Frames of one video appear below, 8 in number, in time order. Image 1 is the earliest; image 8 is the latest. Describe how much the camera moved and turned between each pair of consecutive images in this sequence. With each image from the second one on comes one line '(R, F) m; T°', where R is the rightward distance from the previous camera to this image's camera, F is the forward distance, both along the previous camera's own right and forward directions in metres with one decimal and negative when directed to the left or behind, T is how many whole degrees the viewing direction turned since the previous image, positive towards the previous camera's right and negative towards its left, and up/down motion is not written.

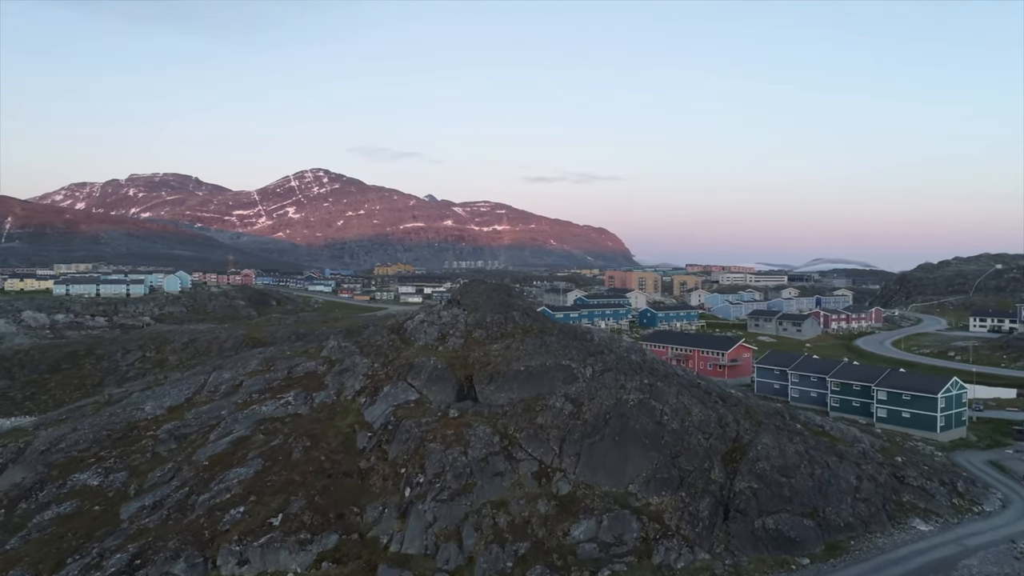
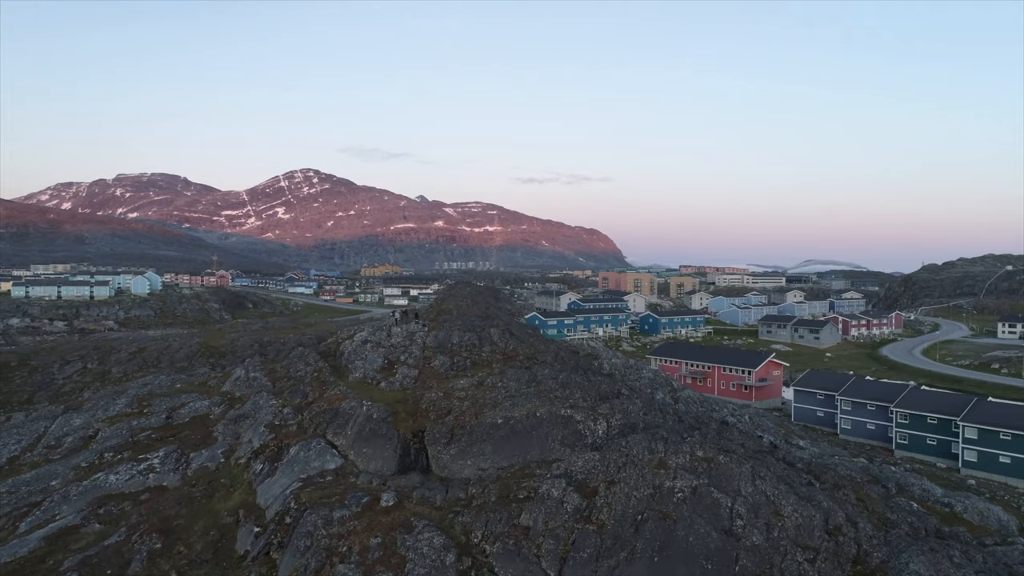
(+0.4, +6.8) m; +1°
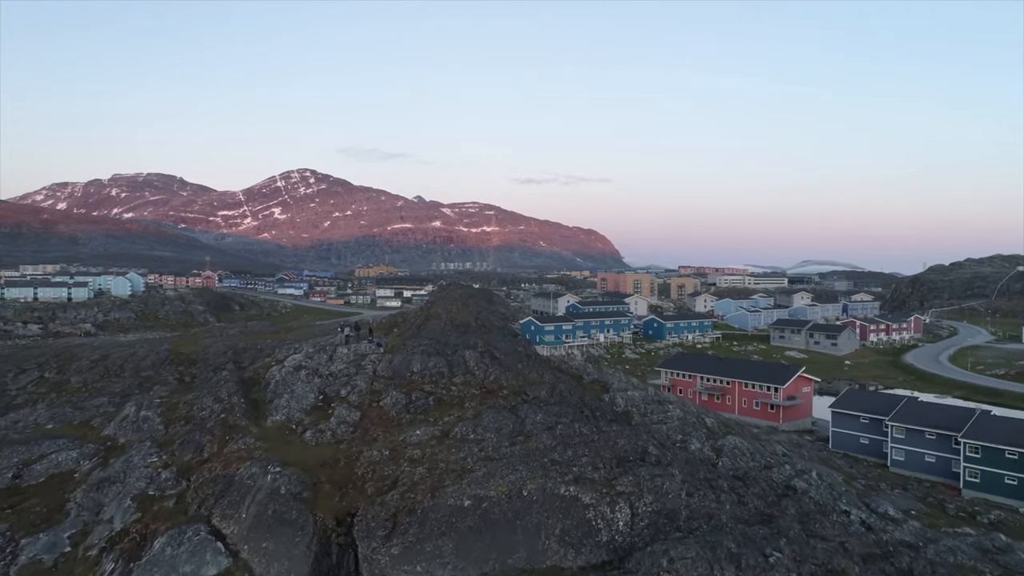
(+0.3, +4.4) m; 0°
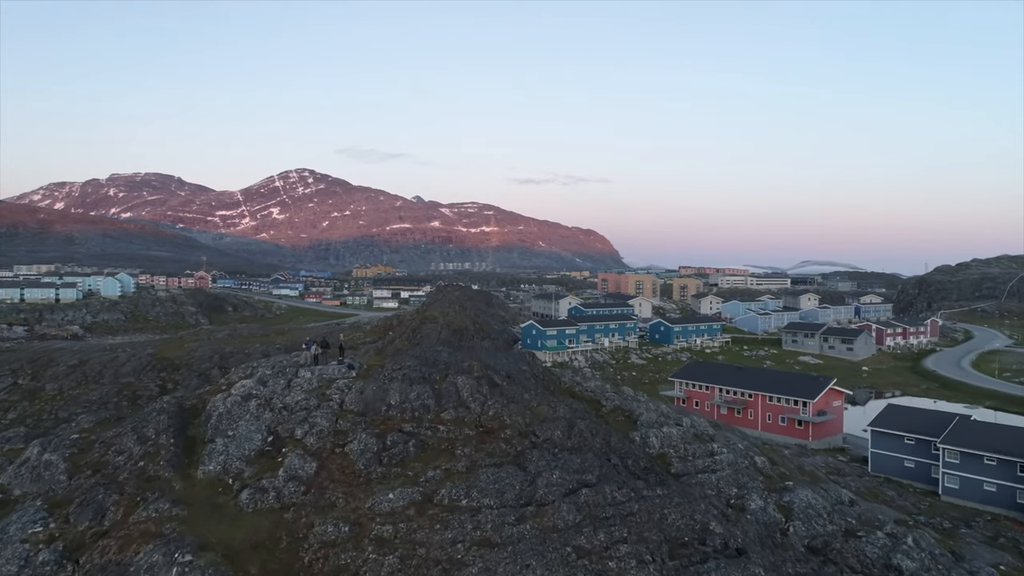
(-0.1, +2.7) m; 0°
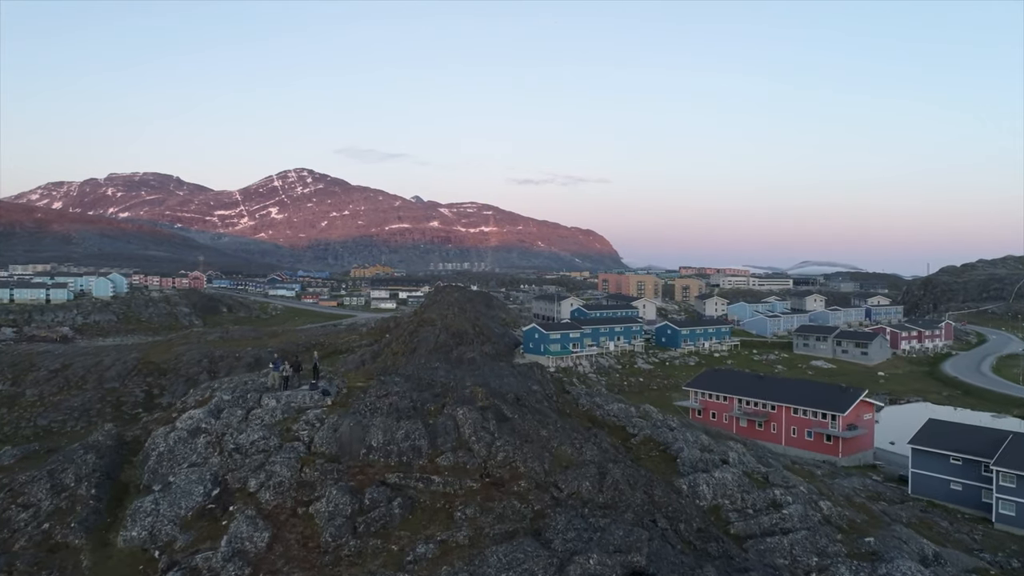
(-0.2, +2.1) m; 0°
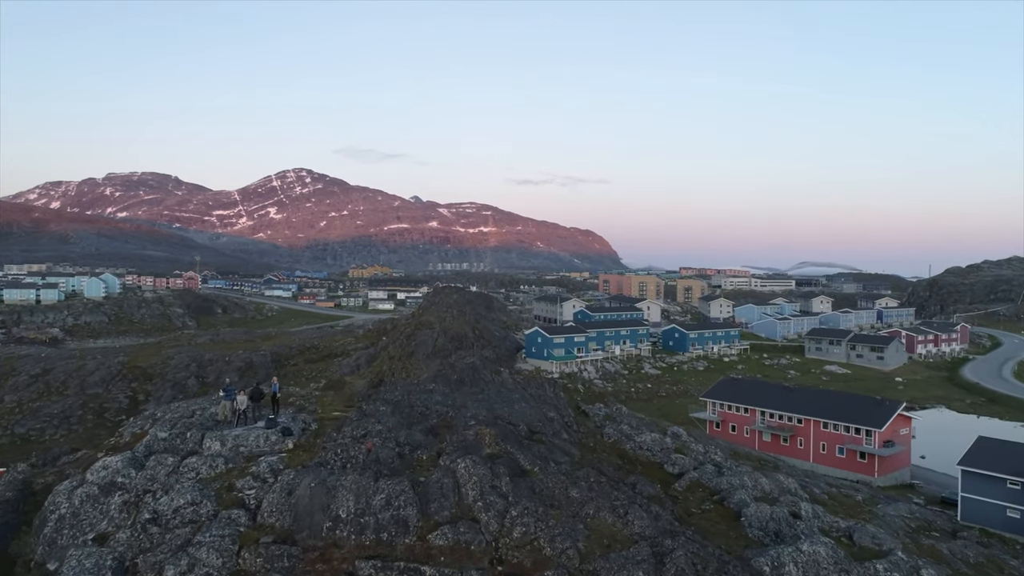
(-0.2, +2.1) m; 0°
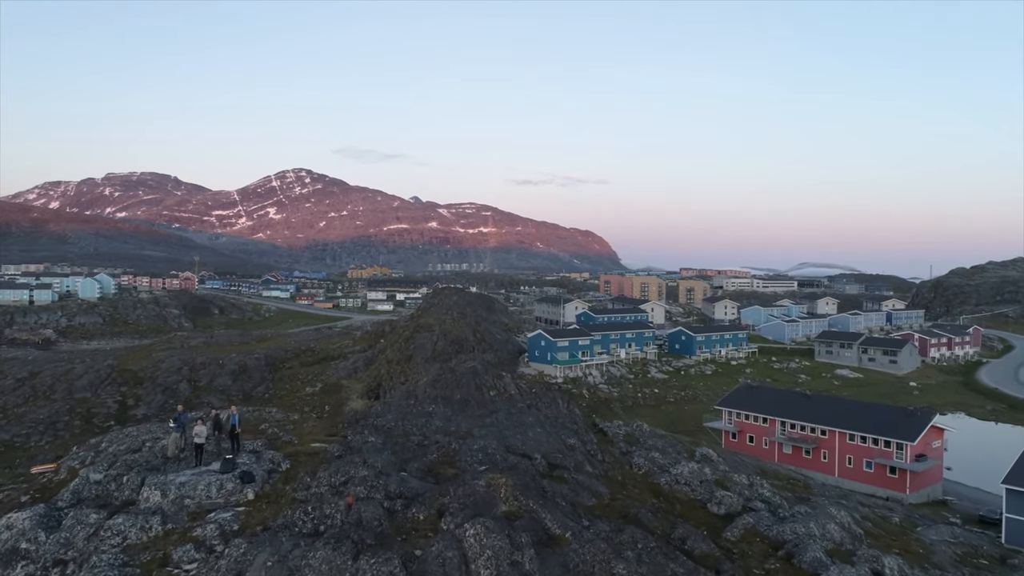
(-0.2, +1.5) m; 0°
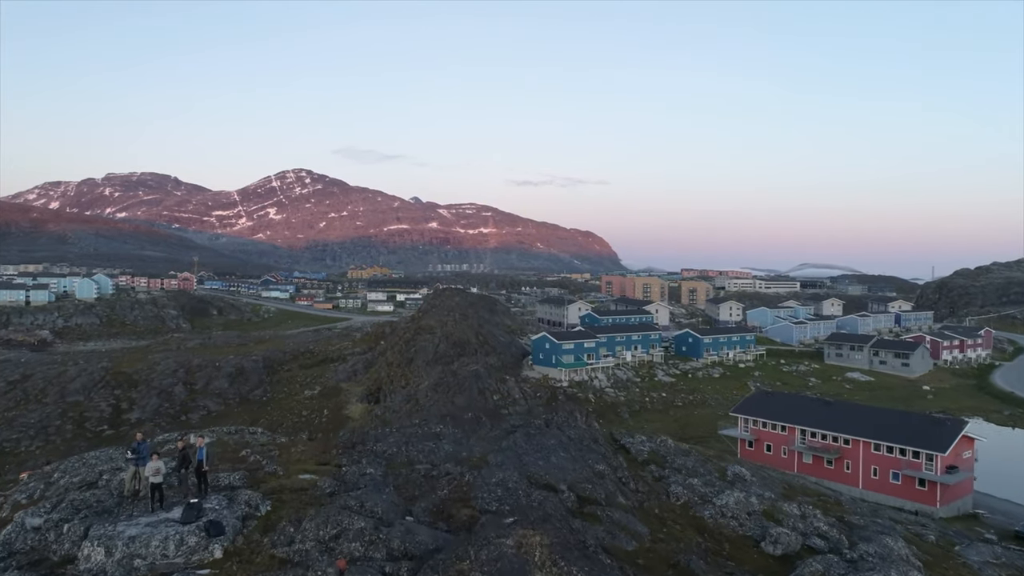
(-0.2, +1.1) m; 0°
